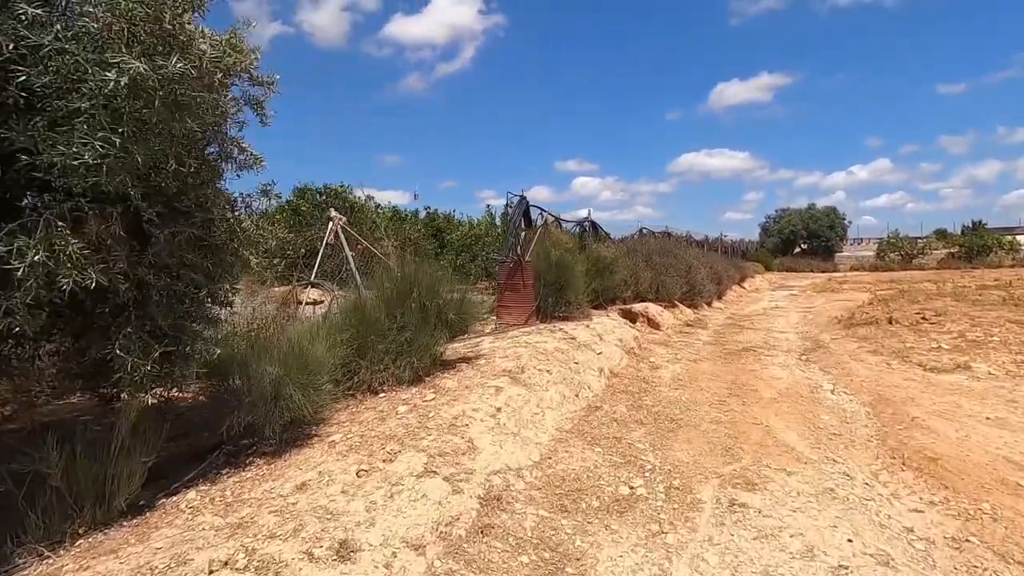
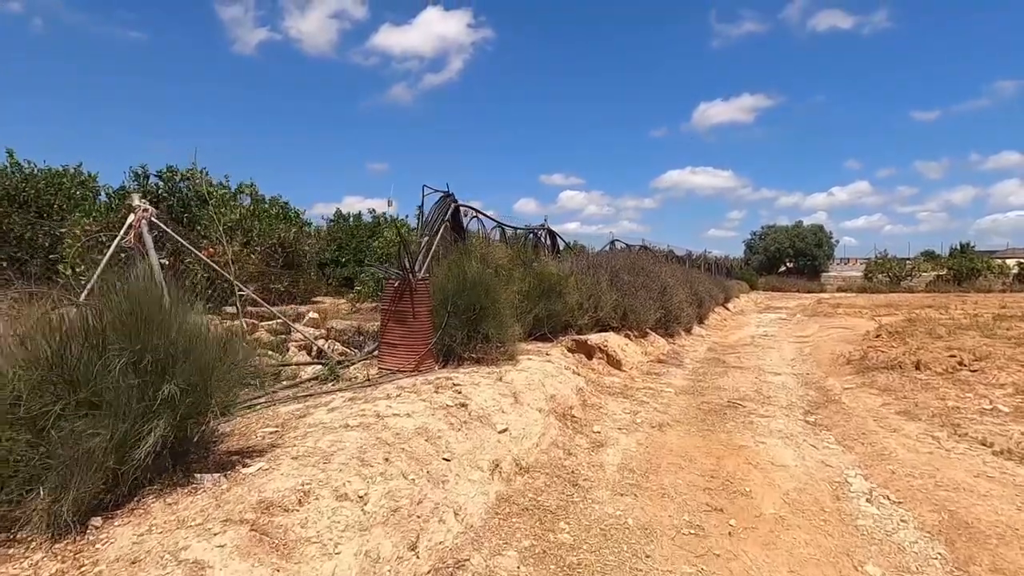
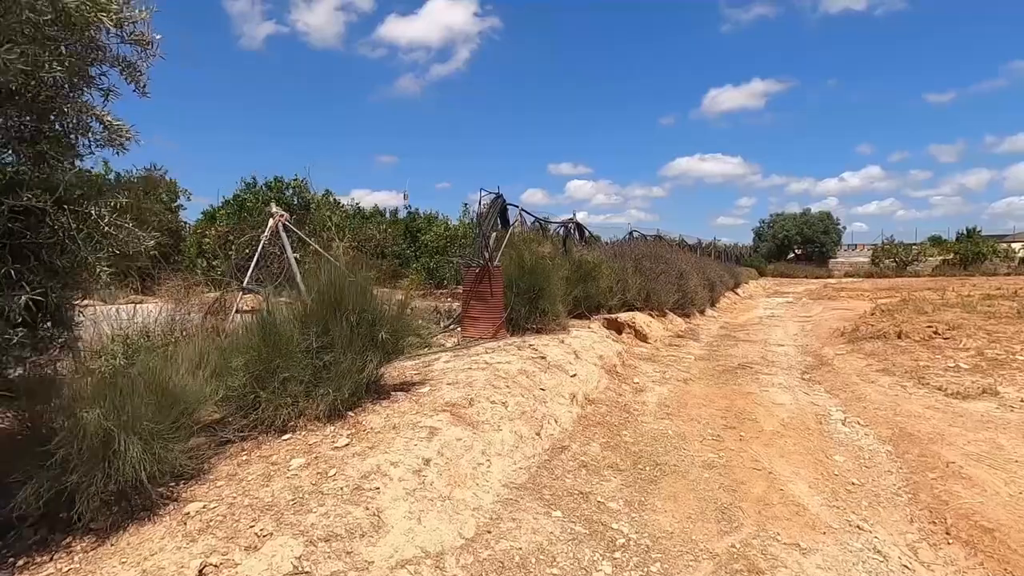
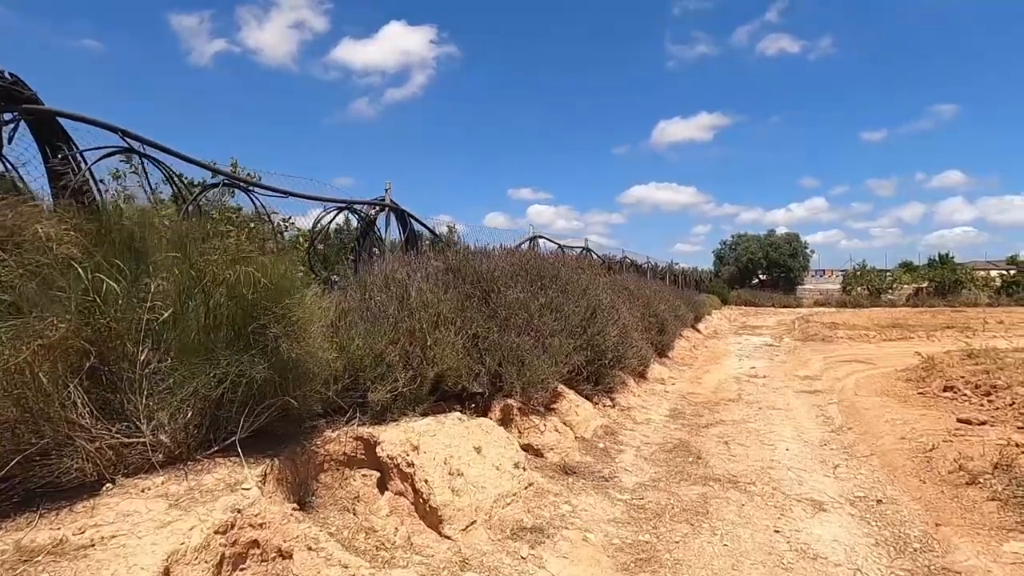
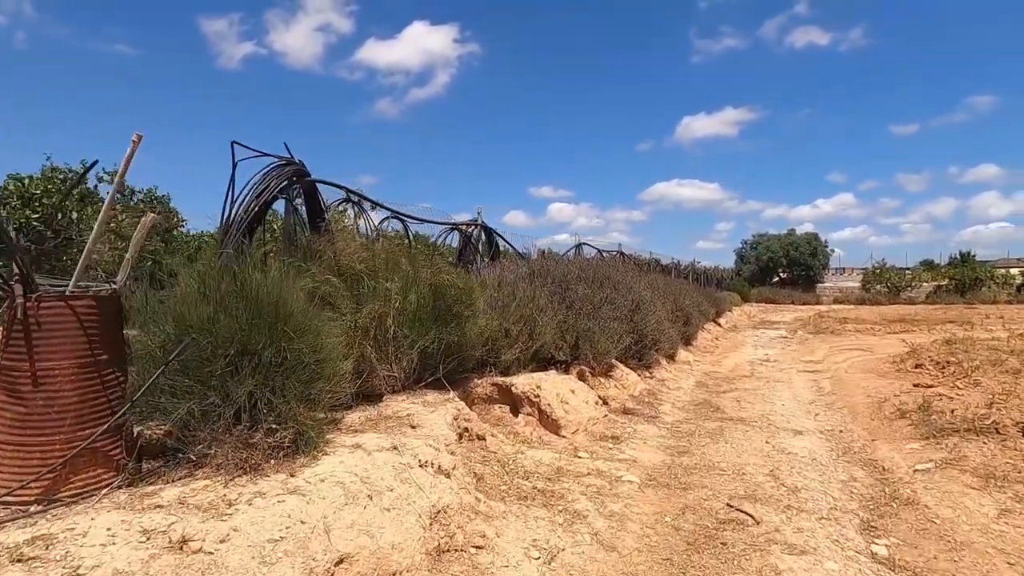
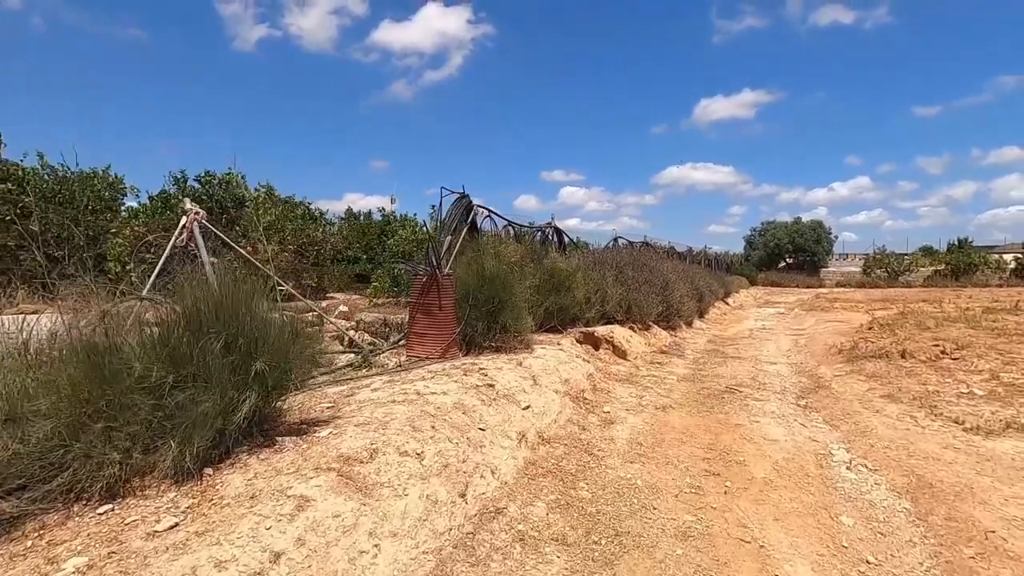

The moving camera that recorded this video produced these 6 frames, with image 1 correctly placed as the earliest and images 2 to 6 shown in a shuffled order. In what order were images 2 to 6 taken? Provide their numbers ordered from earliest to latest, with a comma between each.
3, 6, 2, 5, 4
